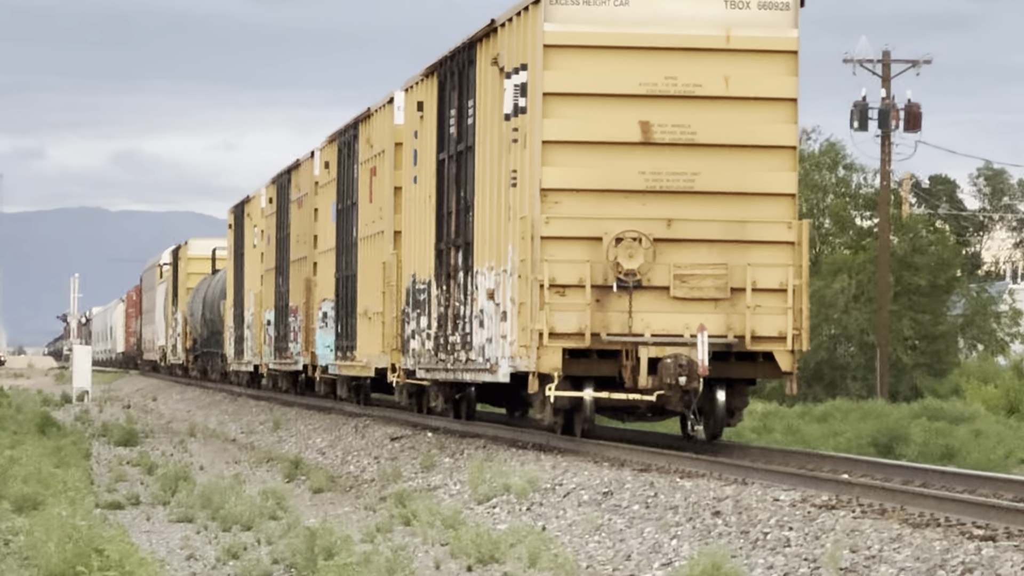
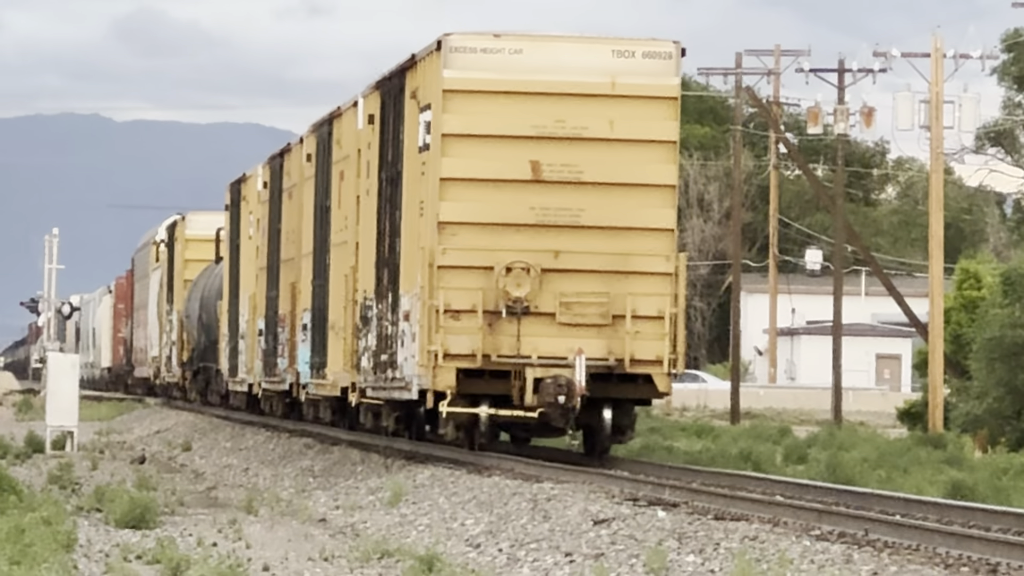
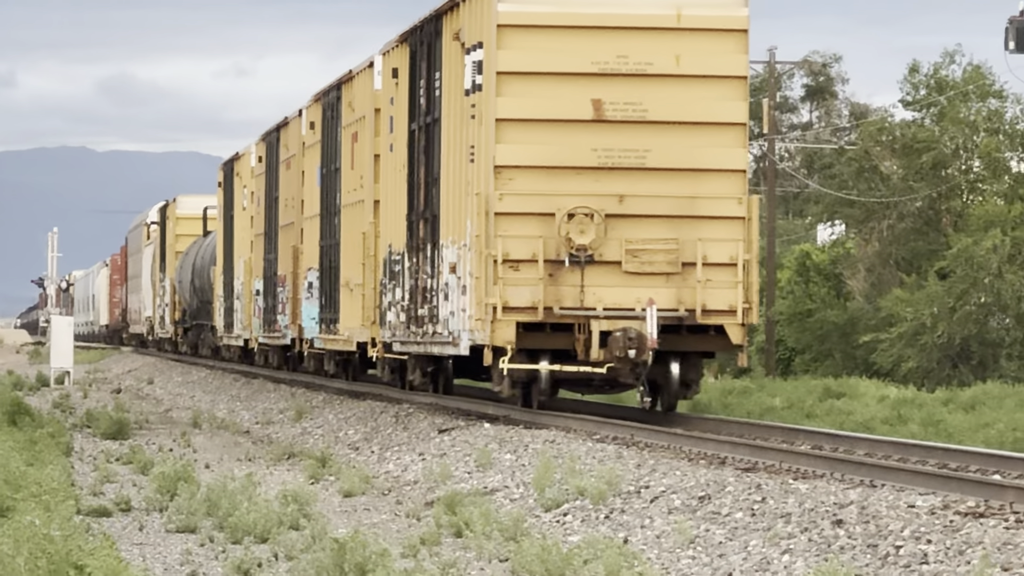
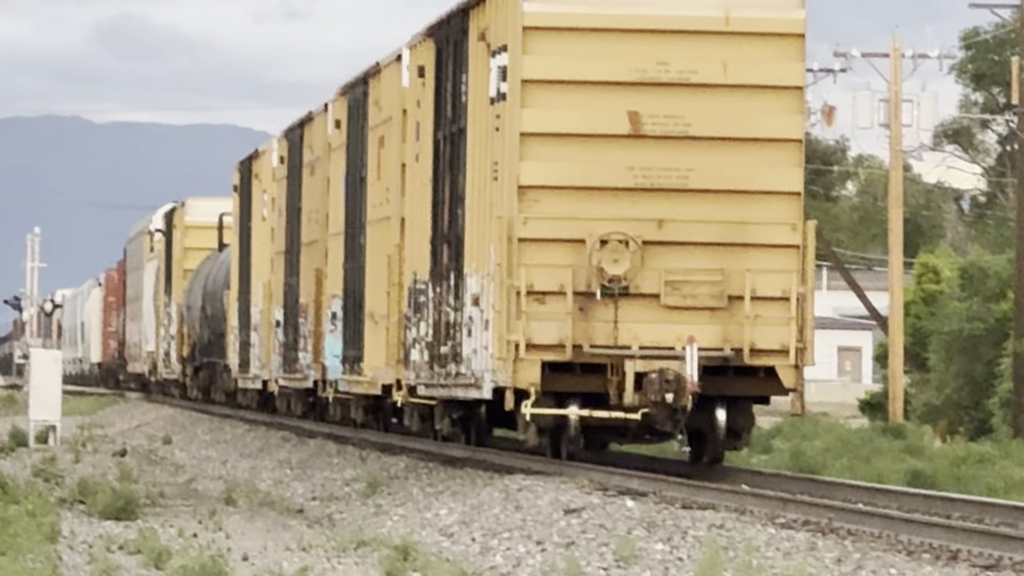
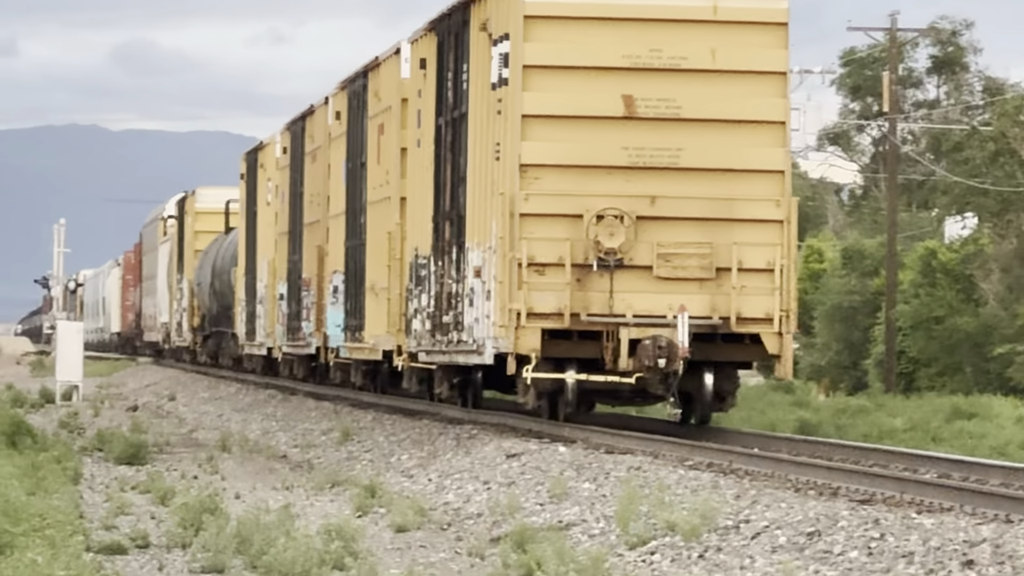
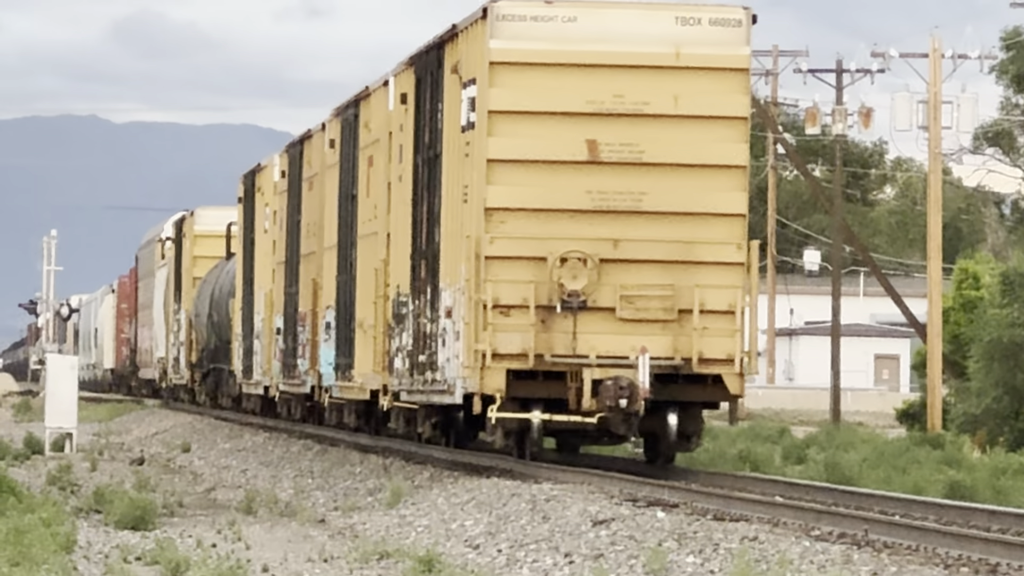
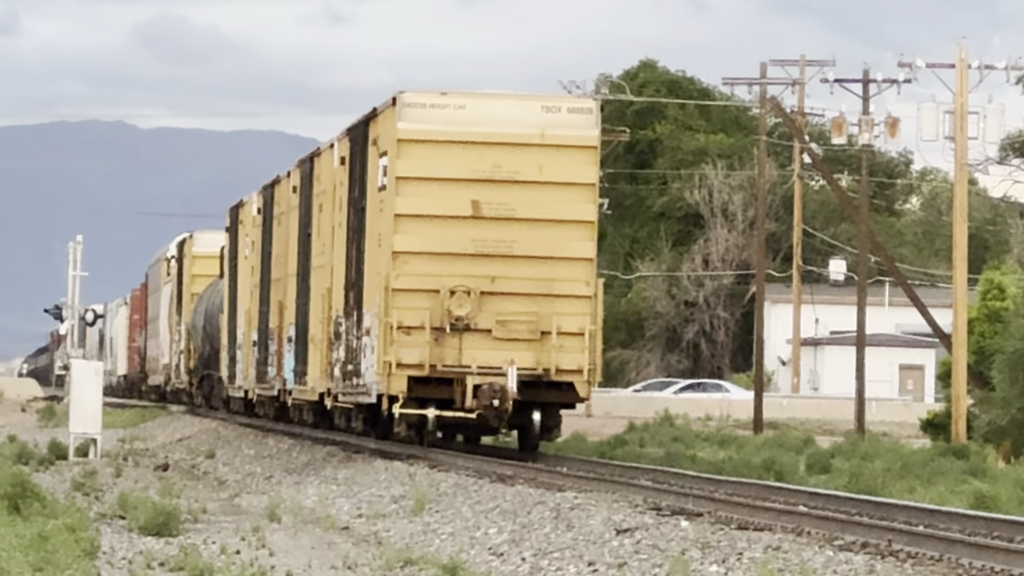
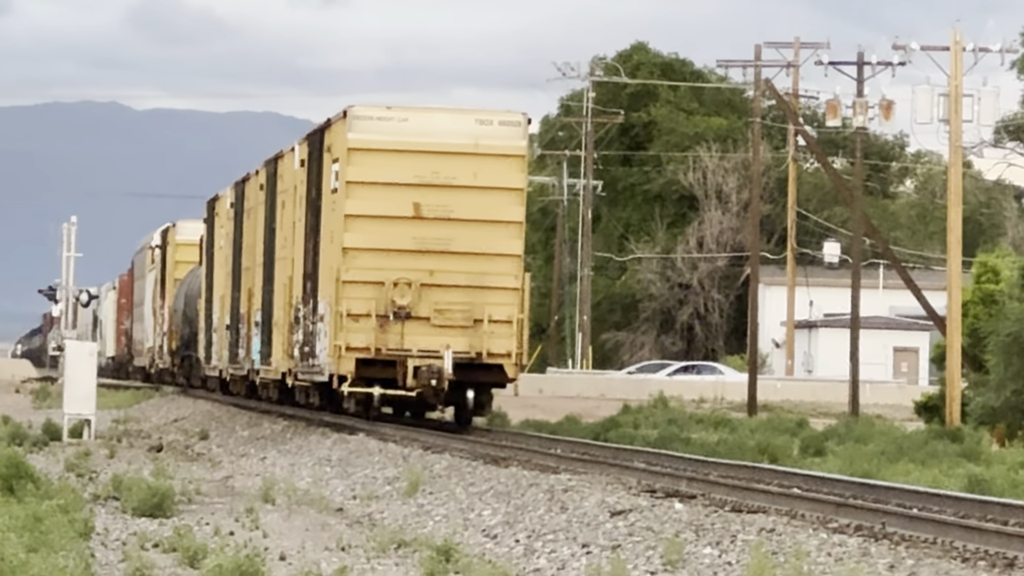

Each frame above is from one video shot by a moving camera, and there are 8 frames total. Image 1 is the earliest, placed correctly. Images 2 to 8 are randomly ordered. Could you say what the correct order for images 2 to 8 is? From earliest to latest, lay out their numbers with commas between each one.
3, 5, 4, 6, 2, 7, 8
